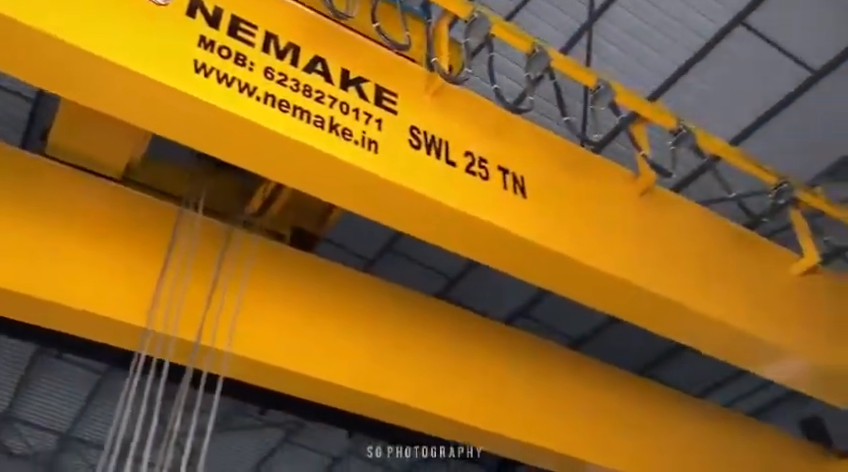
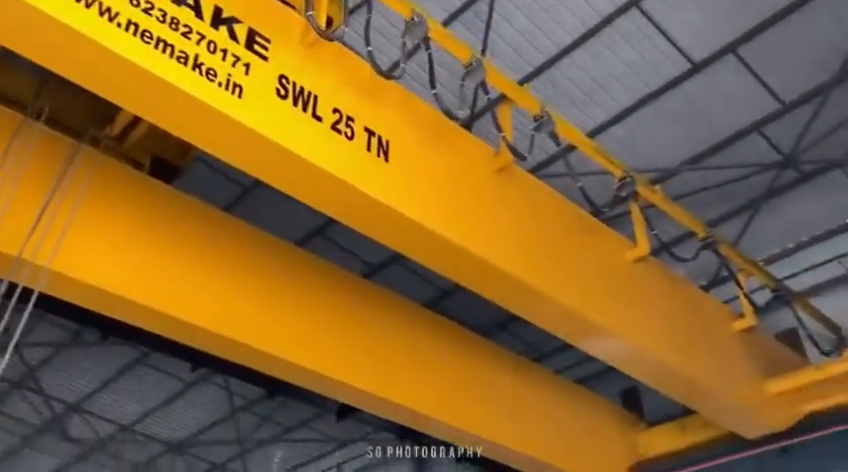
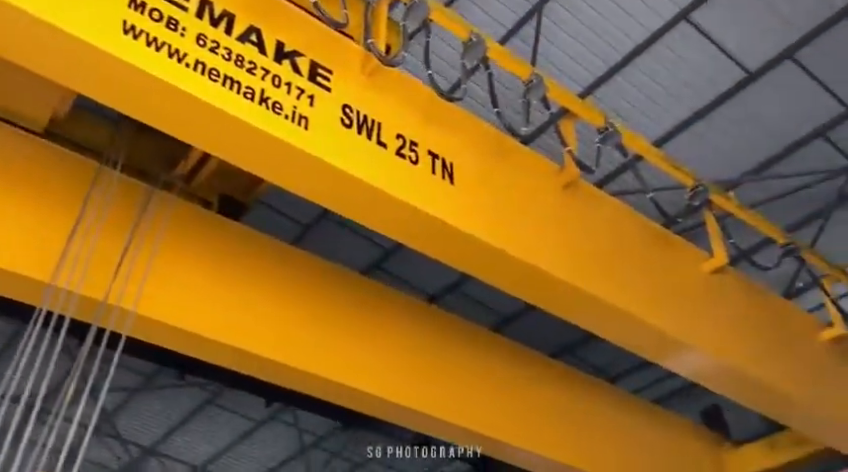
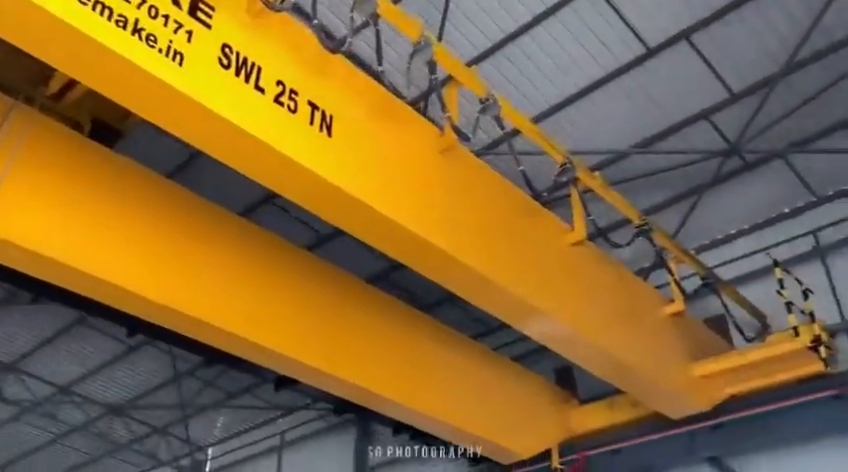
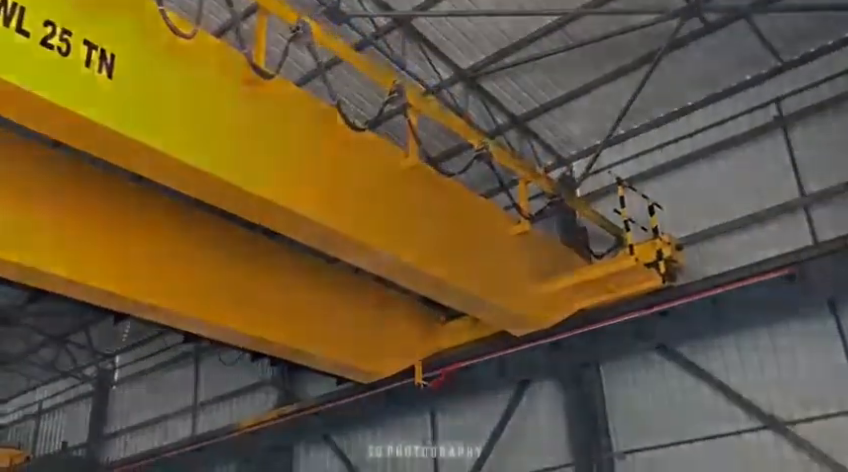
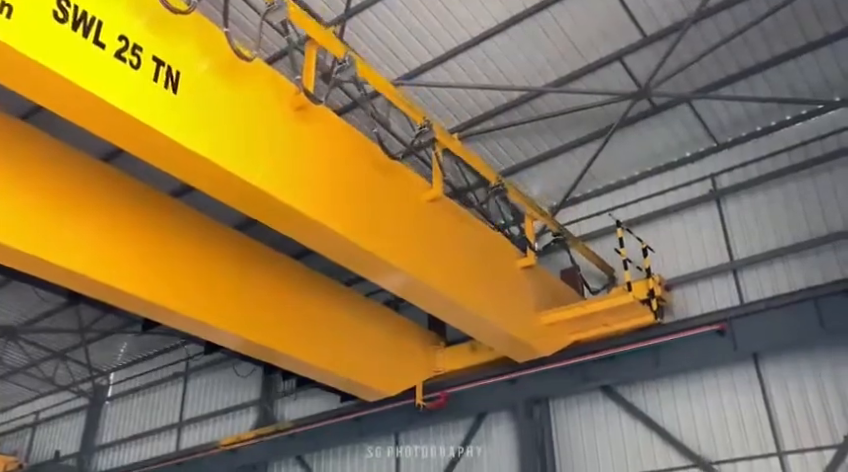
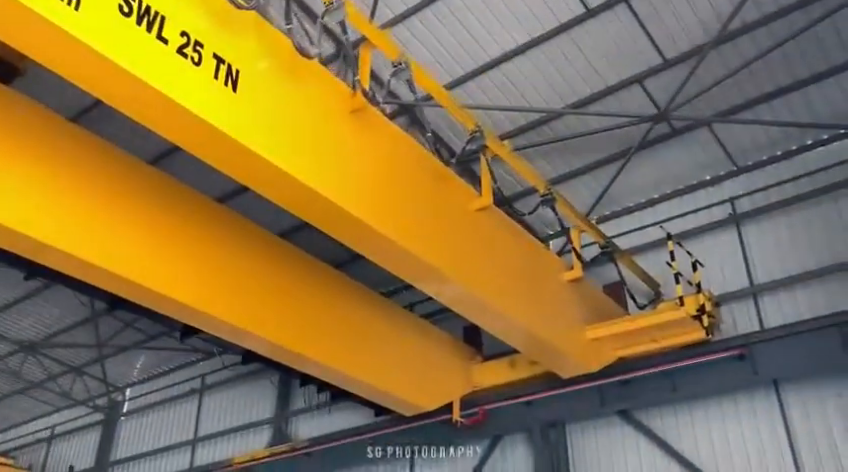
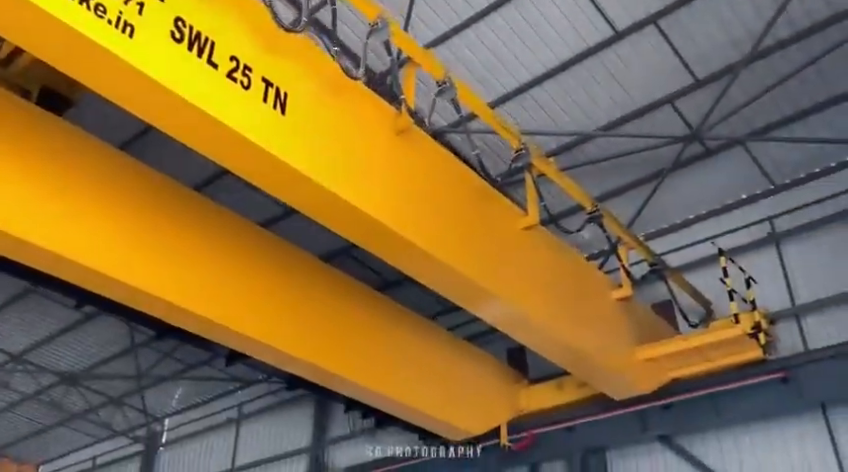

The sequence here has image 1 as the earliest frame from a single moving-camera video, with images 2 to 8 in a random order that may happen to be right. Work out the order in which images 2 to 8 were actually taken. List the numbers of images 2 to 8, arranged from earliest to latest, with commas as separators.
3, 2, 4, 8, 7, 6, 5
